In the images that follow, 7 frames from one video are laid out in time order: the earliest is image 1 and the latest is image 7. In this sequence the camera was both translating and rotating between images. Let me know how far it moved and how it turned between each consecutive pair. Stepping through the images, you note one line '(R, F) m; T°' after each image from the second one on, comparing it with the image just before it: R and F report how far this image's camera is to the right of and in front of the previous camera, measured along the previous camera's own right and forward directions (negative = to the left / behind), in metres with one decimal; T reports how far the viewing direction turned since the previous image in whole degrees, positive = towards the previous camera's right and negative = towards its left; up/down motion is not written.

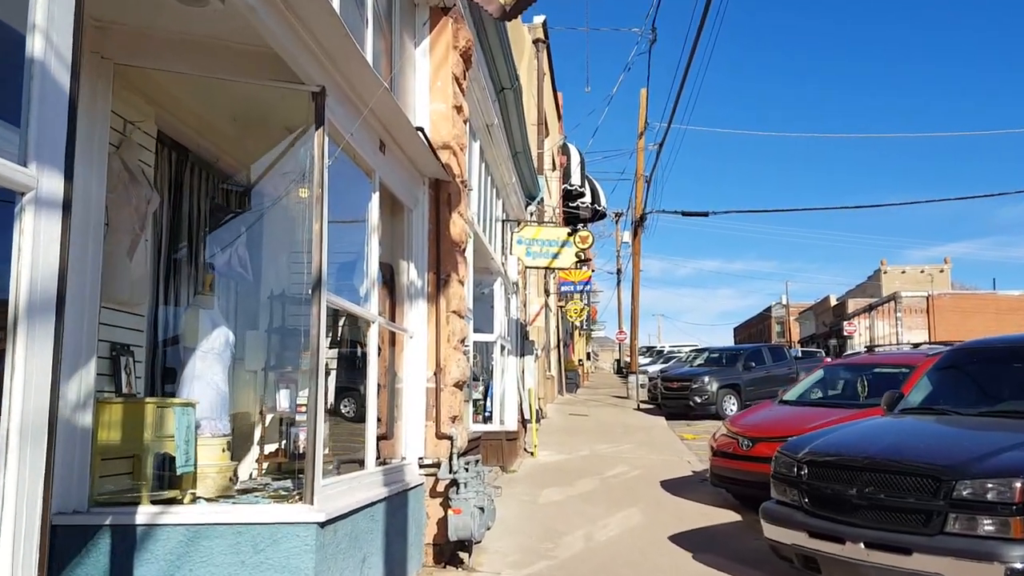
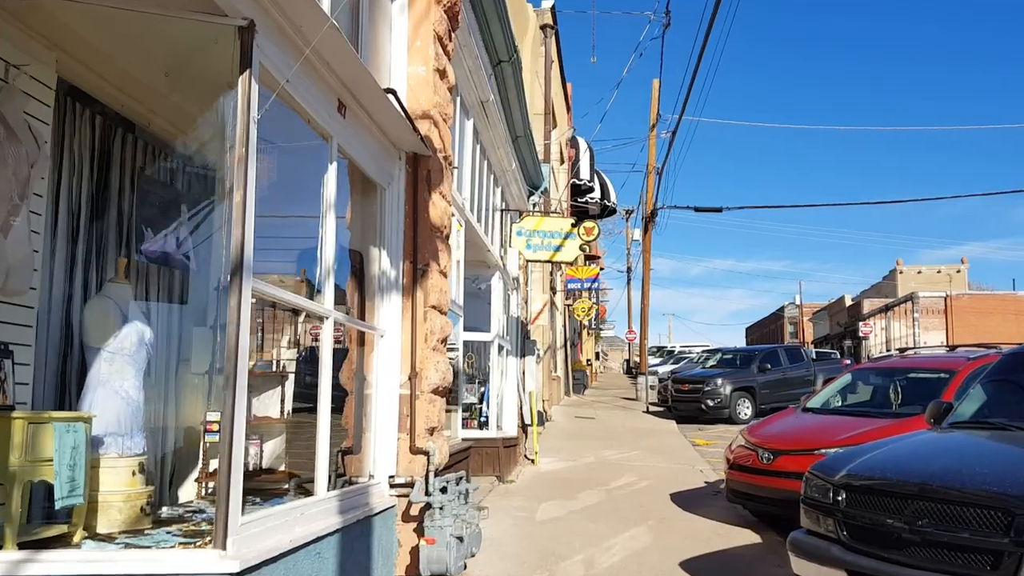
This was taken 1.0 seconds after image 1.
(+0.2, +0.9) m; -1°
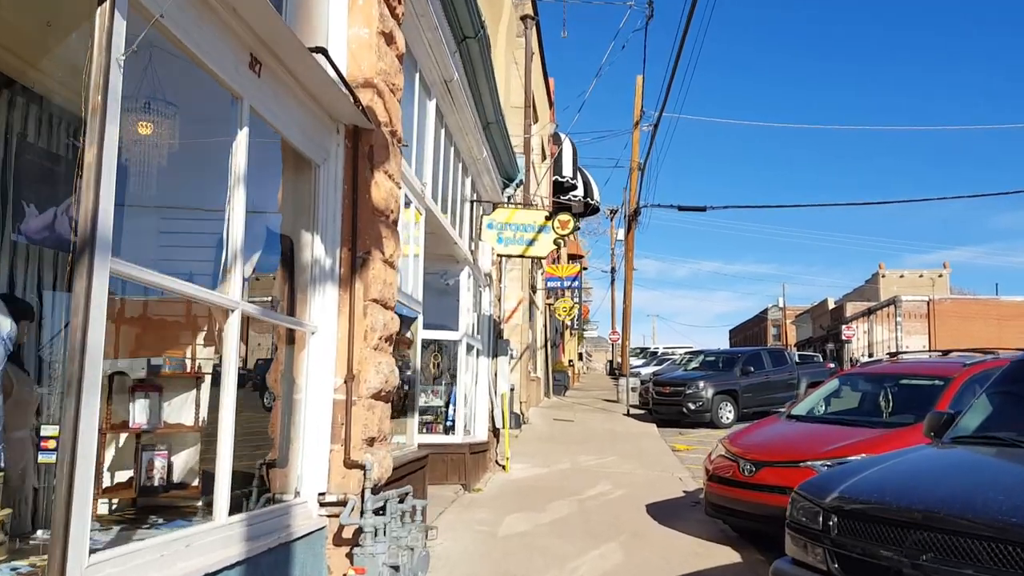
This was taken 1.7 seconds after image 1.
(+0.2, +0.7) m; +1°
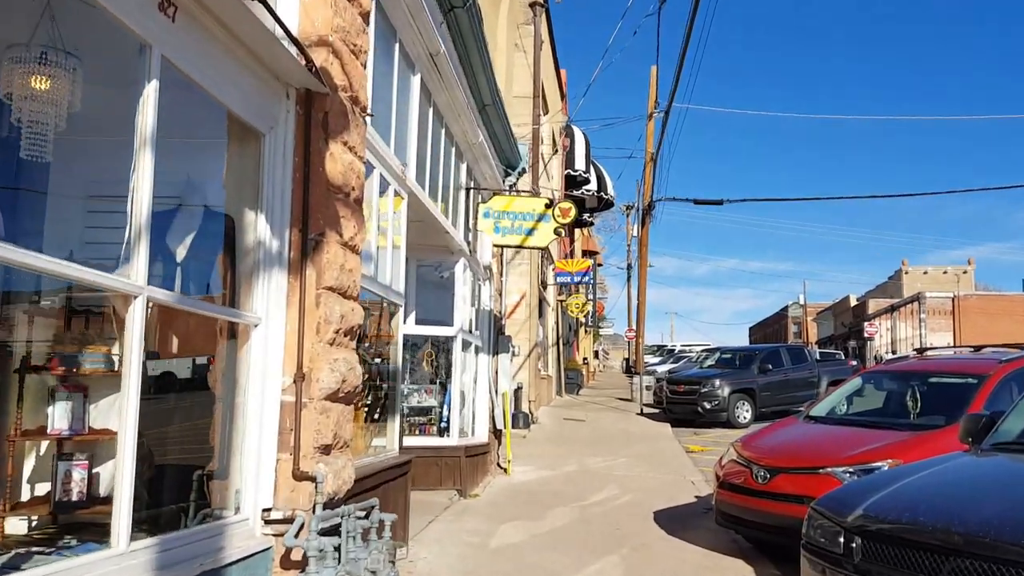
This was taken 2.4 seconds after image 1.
(+0.2, +0.6) m; -1°
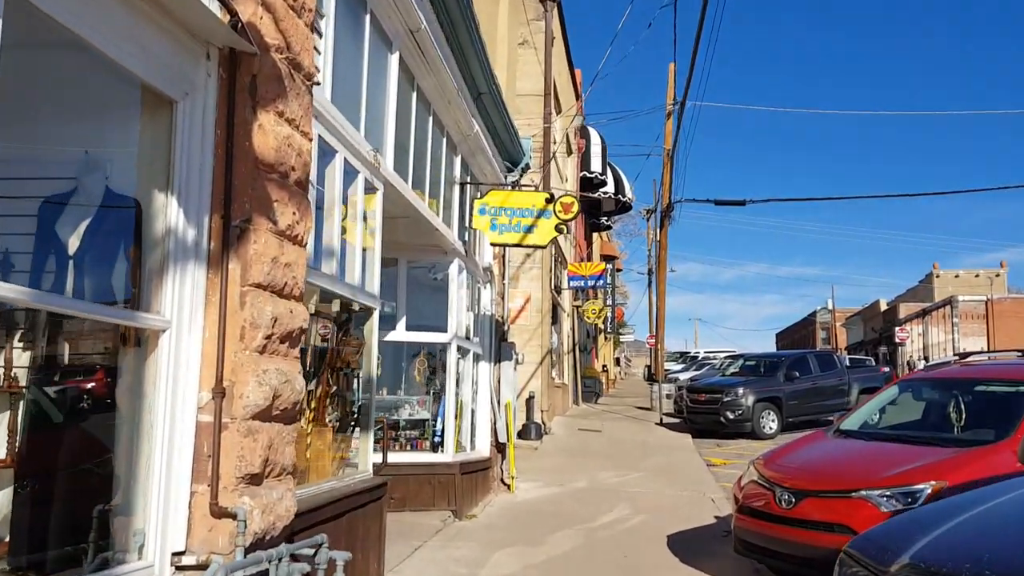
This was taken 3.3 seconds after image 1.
(+0.3, +0.8) m; -2°
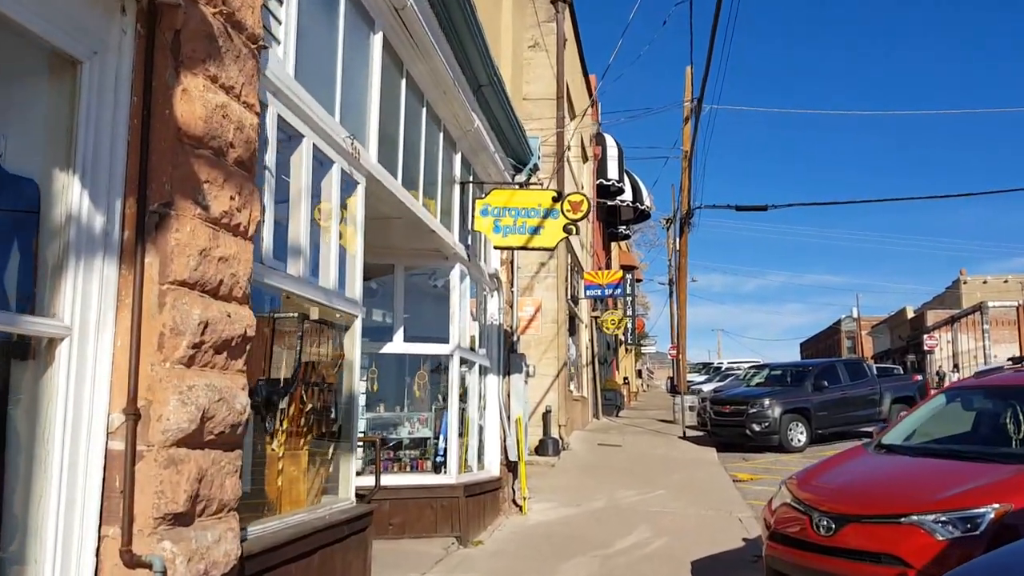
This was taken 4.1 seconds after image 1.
(+0.2, +0.7) m; -1°
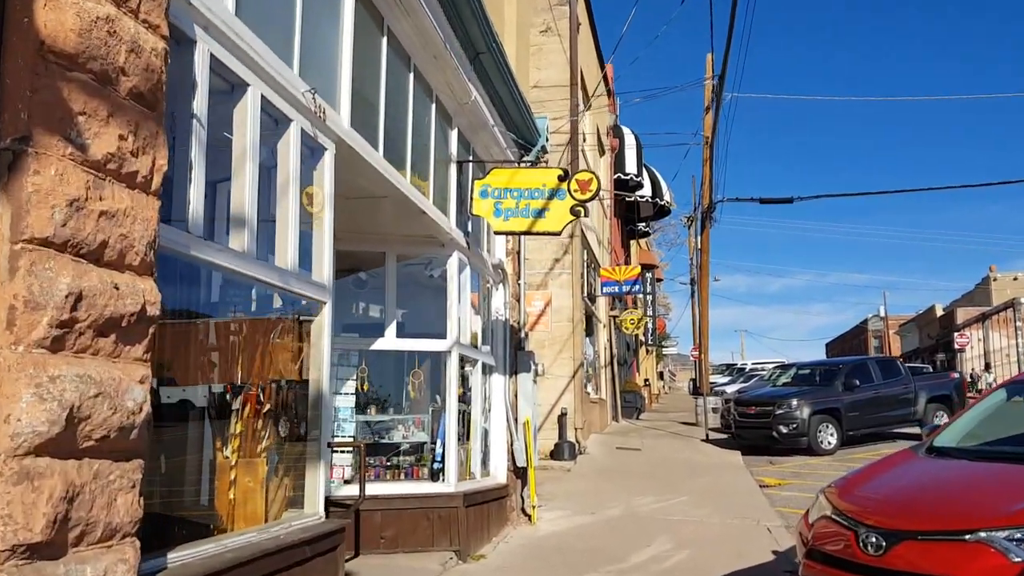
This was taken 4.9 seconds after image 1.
(+0.2, +0.7) m; -1°
